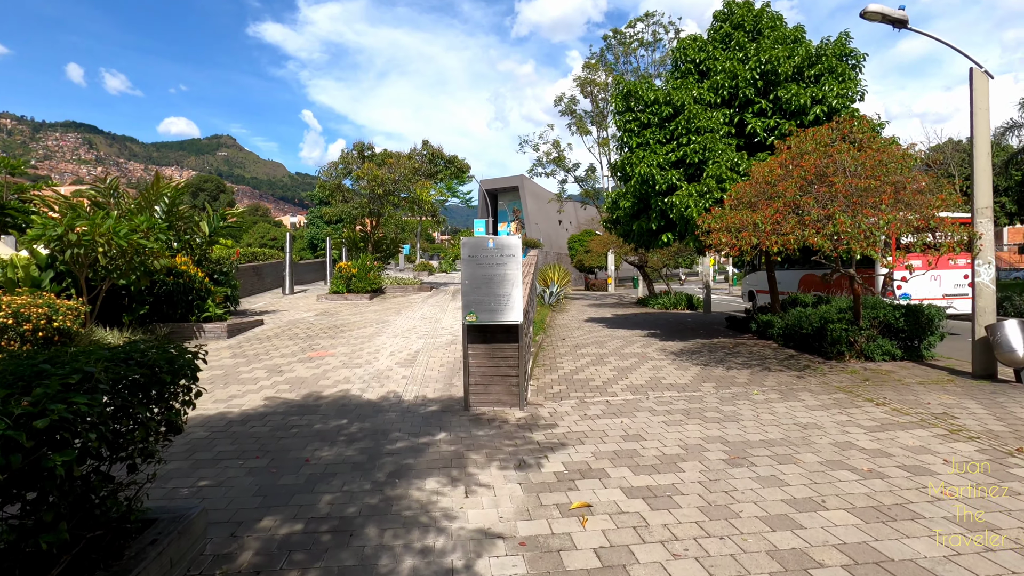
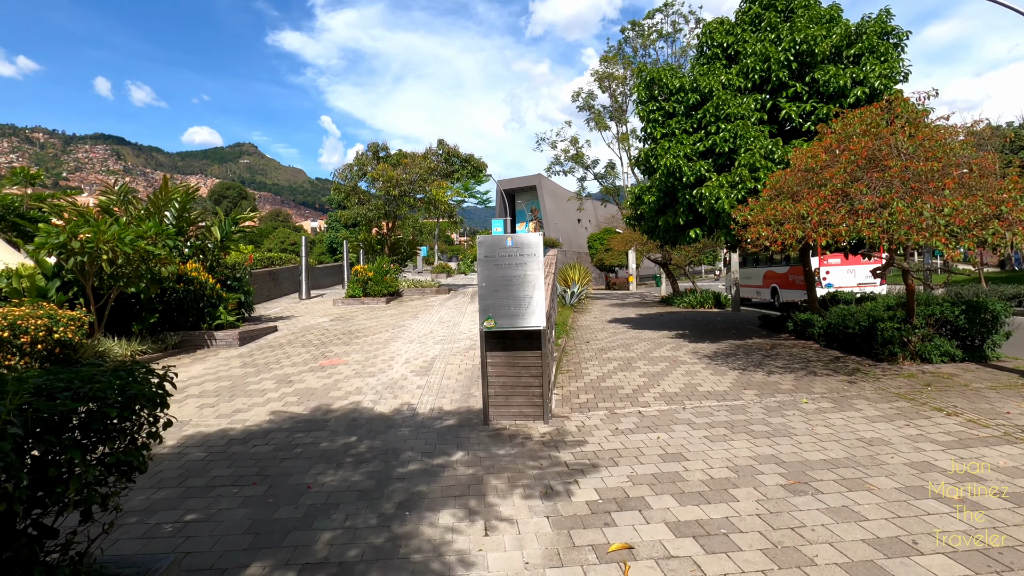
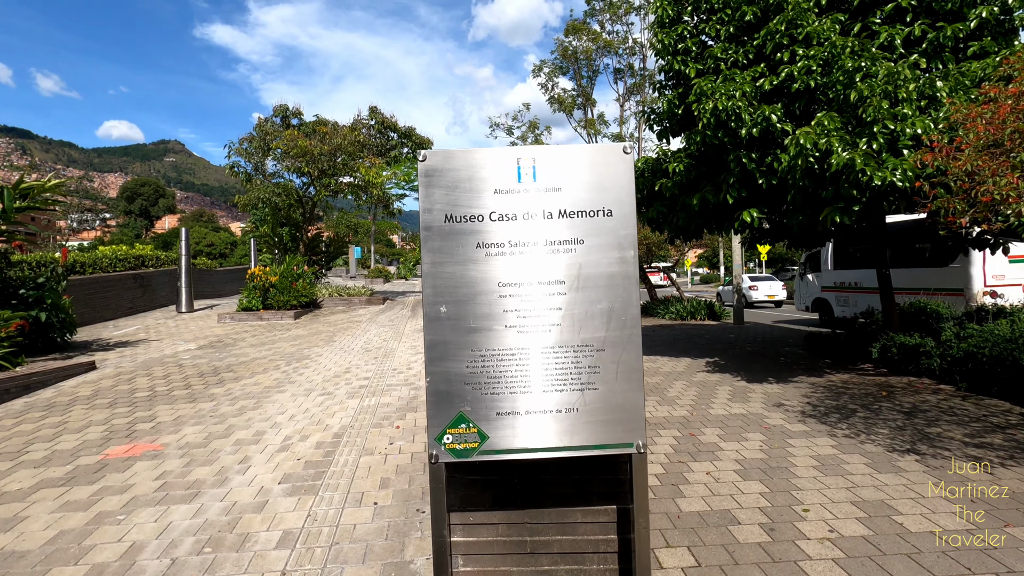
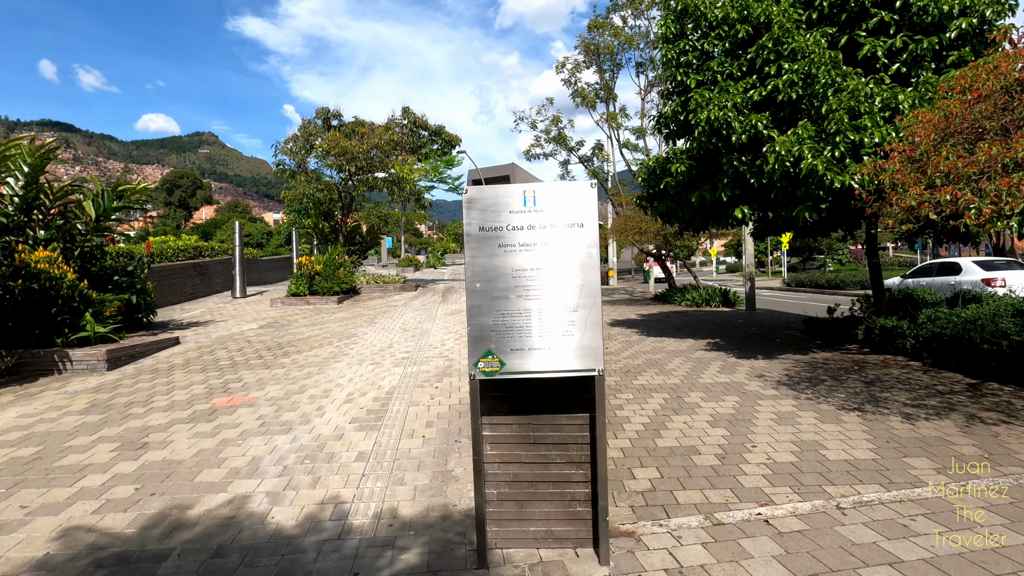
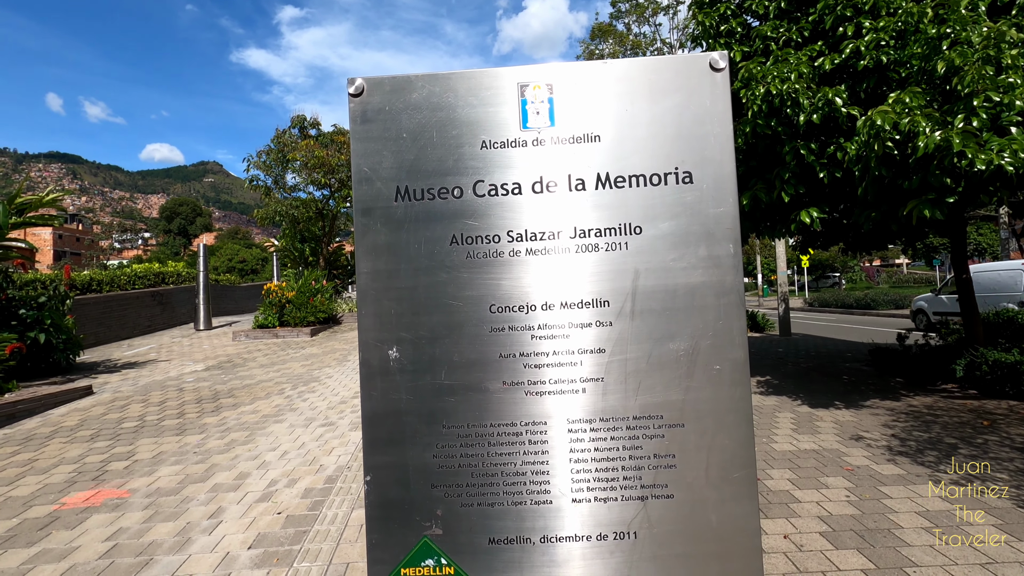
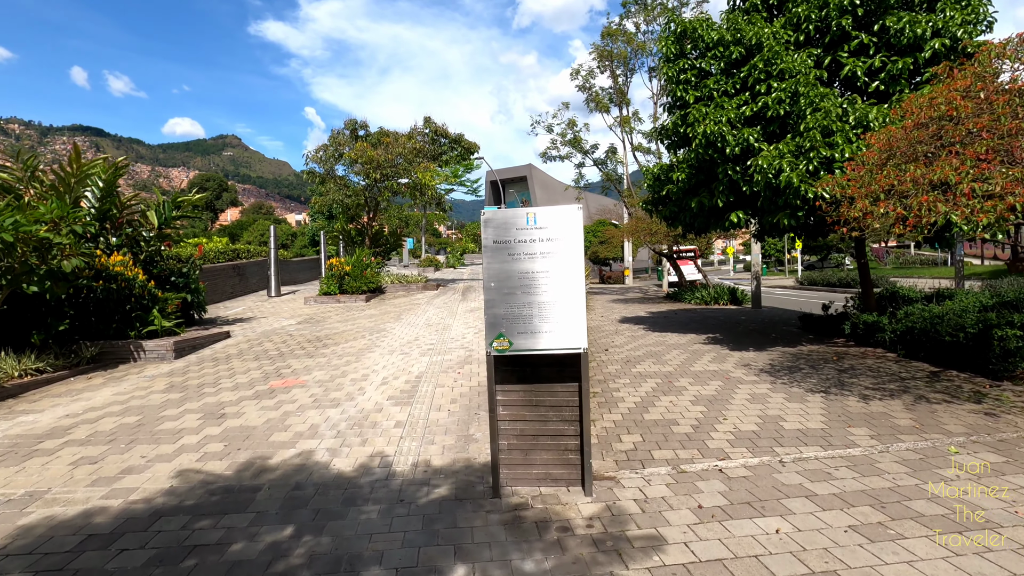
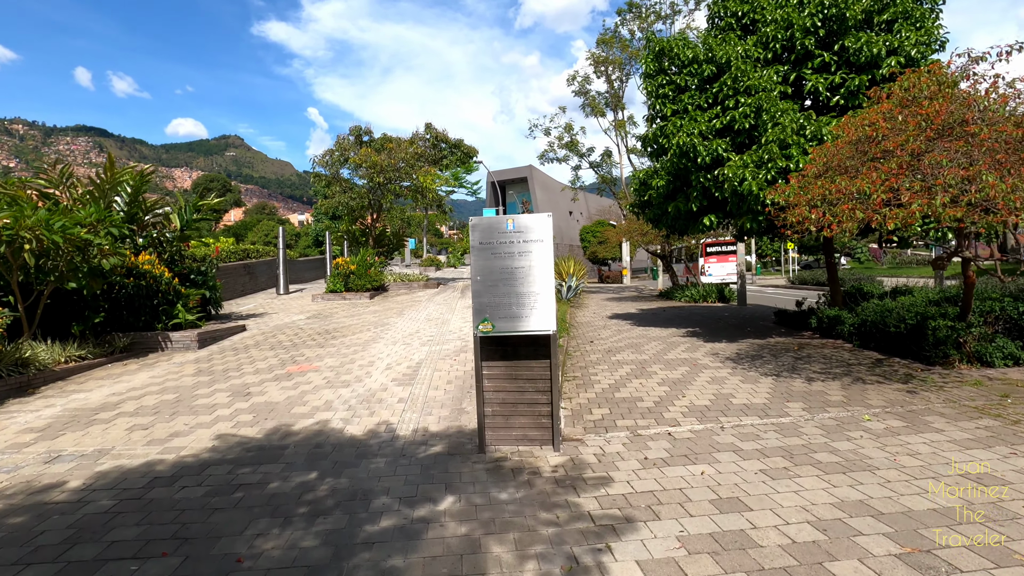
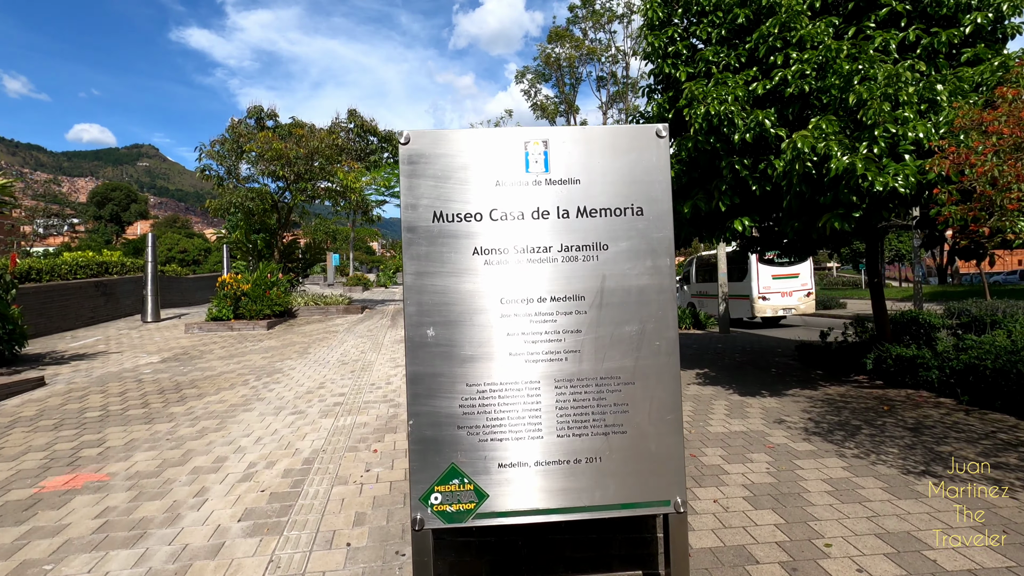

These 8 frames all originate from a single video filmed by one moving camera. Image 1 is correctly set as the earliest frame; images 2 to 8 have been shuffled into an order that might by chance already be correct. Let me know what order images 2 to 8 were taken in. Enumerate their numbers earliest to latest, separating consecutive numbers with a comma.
2, 7, 6, 4, 3, 8, 5
